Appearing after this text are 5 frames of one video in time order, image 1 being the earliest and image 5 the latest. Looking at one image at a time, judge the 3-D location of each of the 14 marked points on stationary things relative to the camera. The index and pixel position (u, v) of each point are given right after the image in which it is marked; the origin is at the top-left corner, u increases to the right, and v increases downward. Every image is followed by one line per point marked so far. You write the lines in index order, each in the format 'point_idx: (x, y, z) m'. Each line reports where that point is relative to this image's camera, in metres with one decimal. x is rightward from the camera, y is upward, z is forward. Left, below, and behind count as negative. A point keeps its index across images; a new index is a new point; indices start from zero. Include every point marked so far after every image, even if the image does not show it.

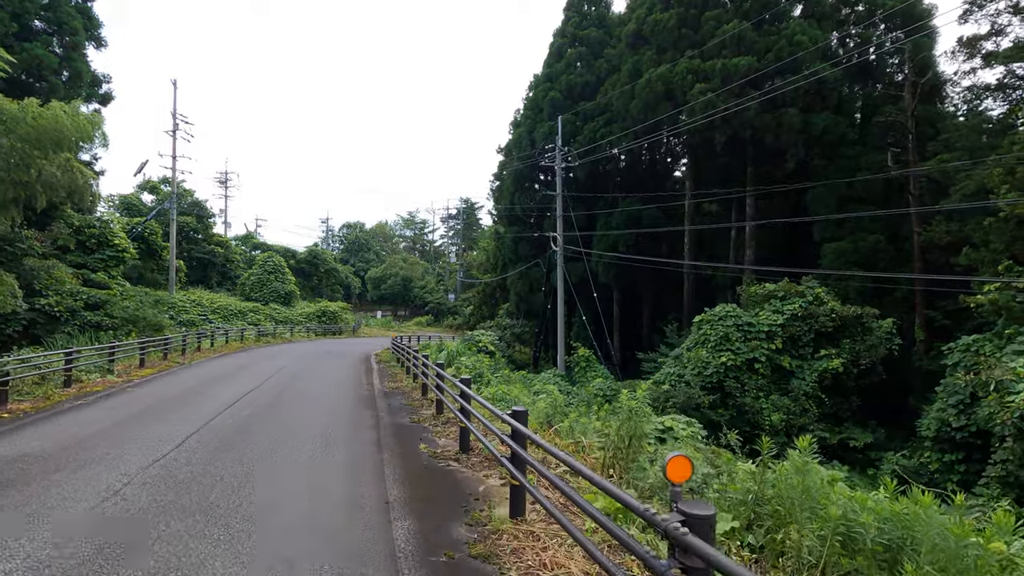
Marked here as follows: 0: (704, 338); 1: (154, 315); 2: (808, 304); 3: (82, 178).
0: (+5.8, -1.5, +16.3) m
1: (-12.6, -0.9, +19.1) m
2: (+8.6, -0.5, +15.7) m
3: (-13.1, +3.4, +16.4) m
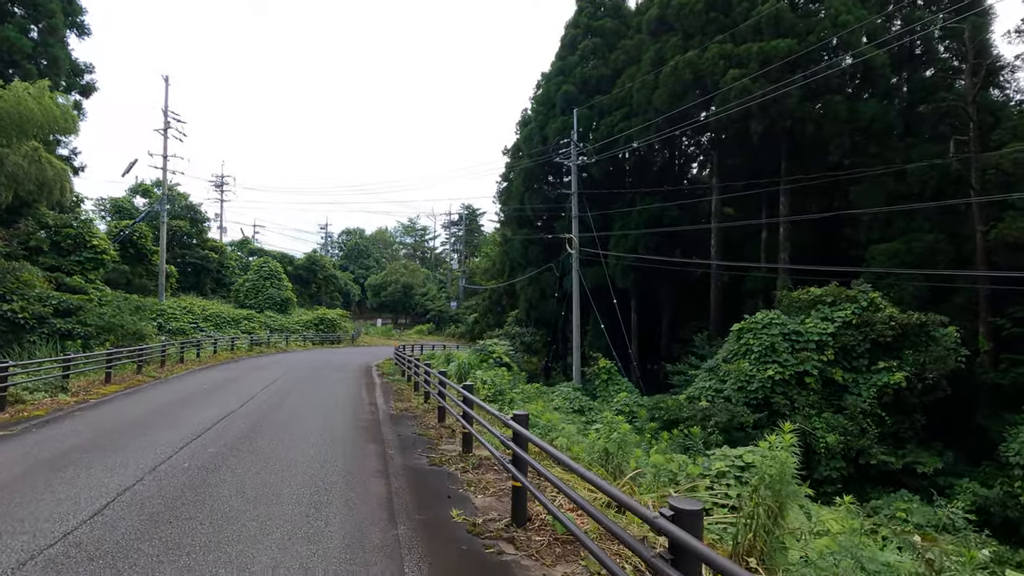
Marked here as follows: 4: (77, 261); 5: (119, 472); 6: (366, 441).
0: (+6.3, -1.6, +14.6) m
1: (-12.2, -1.1, +17.4) m
2: (+9.0, -0.6, +14.0) m
3: (-12.6, +3.2, +14.8) m
4: (-14.9, +0.9, +18.5) m
5: (-3.4, -1.6, +4.6) m
6: (-1.7, -1.7, +6.1) m
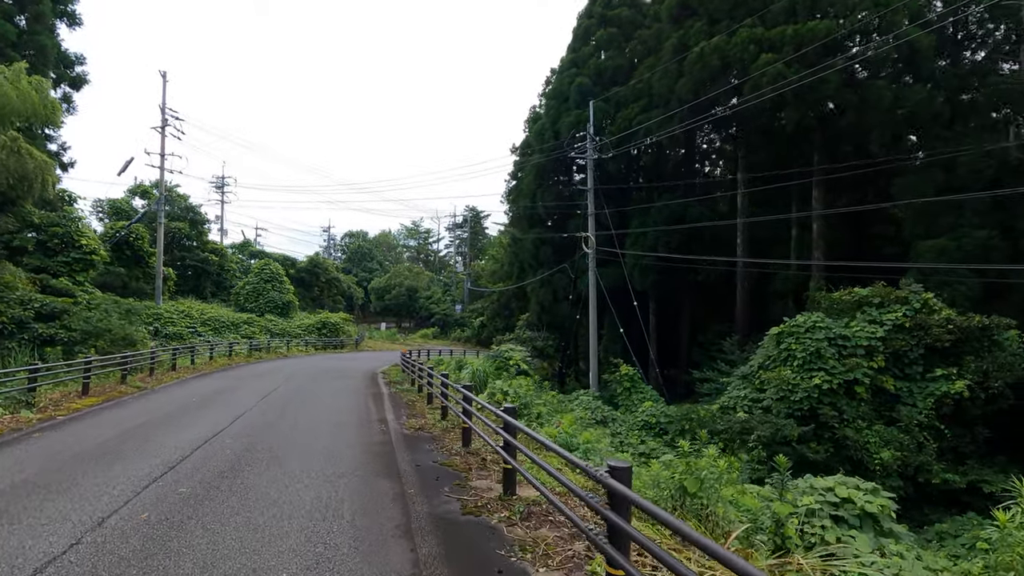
0: (+6.7, -1.6, +13.4) m
1: (-11.7, -1.2, +16.3) m
2: (+9.5, -0.6, +12.8) m
3: (-12.1, +3.2, +13.7) m
4: (-14.4, +0.8, +17.4) m
5: (-3.0, -1.5, +3.5) m
6: (-1.2, -1.7, +5.0) m
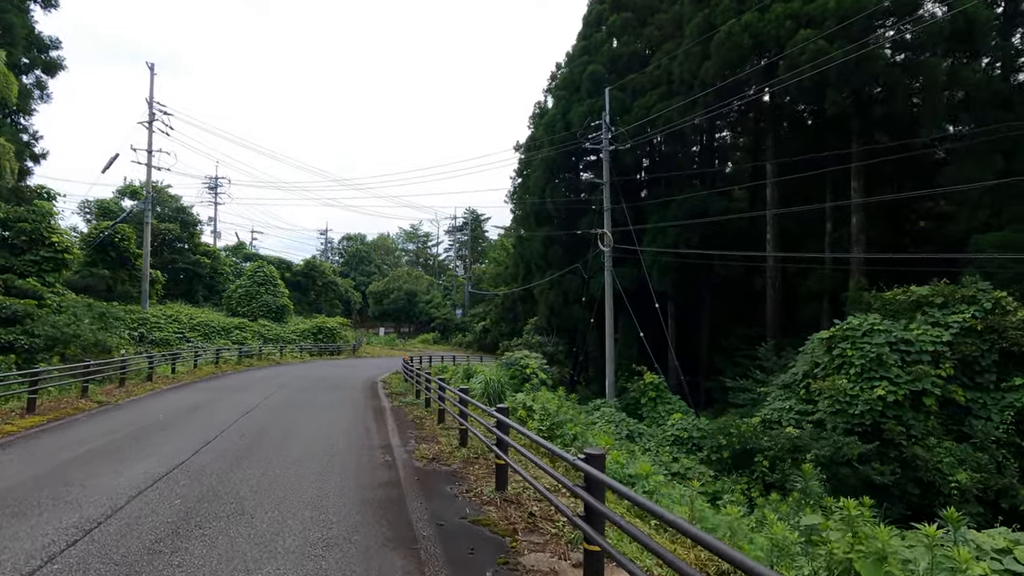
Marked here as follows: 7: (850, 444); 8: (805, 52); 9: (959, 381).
0: (+7.1, -1.6, +11.9) m
1: (-11.3, -1.2, +14.7) m
2: (+9.9, -0.5, +11.3) m
3: (-11.8, +3.2, +12.2) m
4: (-14.0, +0.8, +15.9) m
5: (-2.5, -1.4, +1.9) m
6: (-0.8, -1.6, +3.4) m
7: (+6.5, -3.0, +10.3) m
8: (+7.6, +6.1, +14.0) m
9: (+9.2, -1.9, +11.0) m
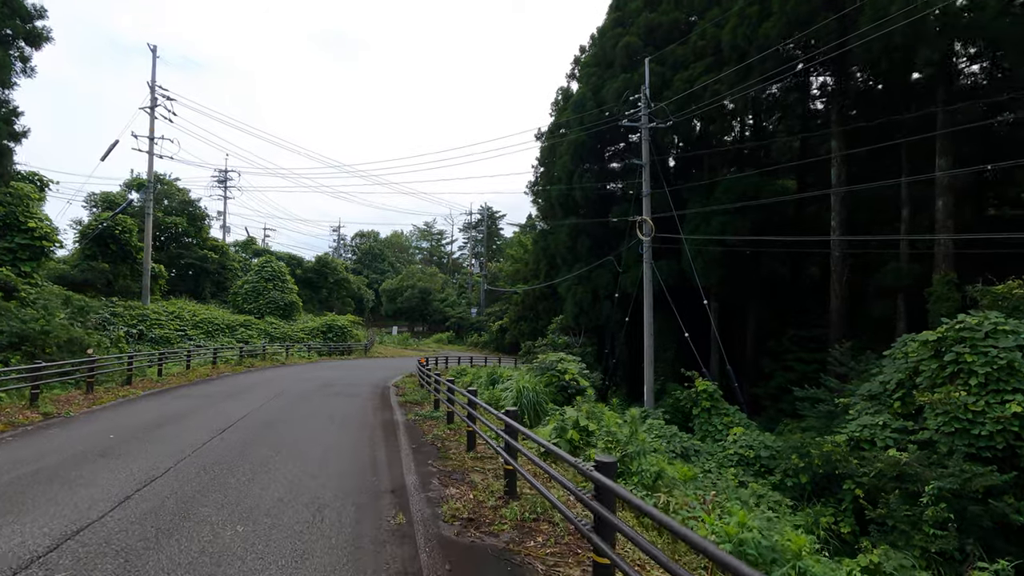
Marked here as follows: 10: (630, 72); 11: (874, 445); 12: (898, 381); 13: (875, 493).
0: (+7.8, -1.5, +9.7) m
1: (-10.6, -1.0, +13.0) m
2: (+10.6, -0.4, +9.1) m
3: (-11.0, +3.4, +10.5) m
4: (-13.2, +1.0, +14.2) m
5: (-2.1, -1.3, 0.0) m
6: (-0.3, -1.4, +1.5) m
7: (+7.1, -2.8, +8.1) m
8: (+8.3, +6.3, +11.9) m
9: (+9.8, -1.7, +8.8) m
10: (+4.2, +7.6, +19.1) m
11: (+6.7, -2.9, +10.0) m
12: (+7.6, -1.8, +10.6) m
13: (+6.1, -3.4, +9.0) m
